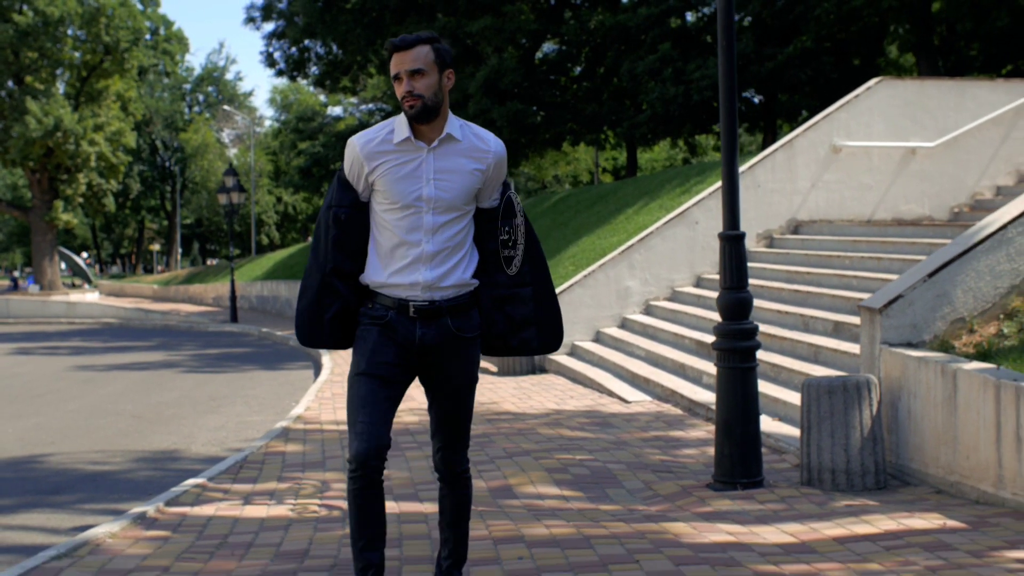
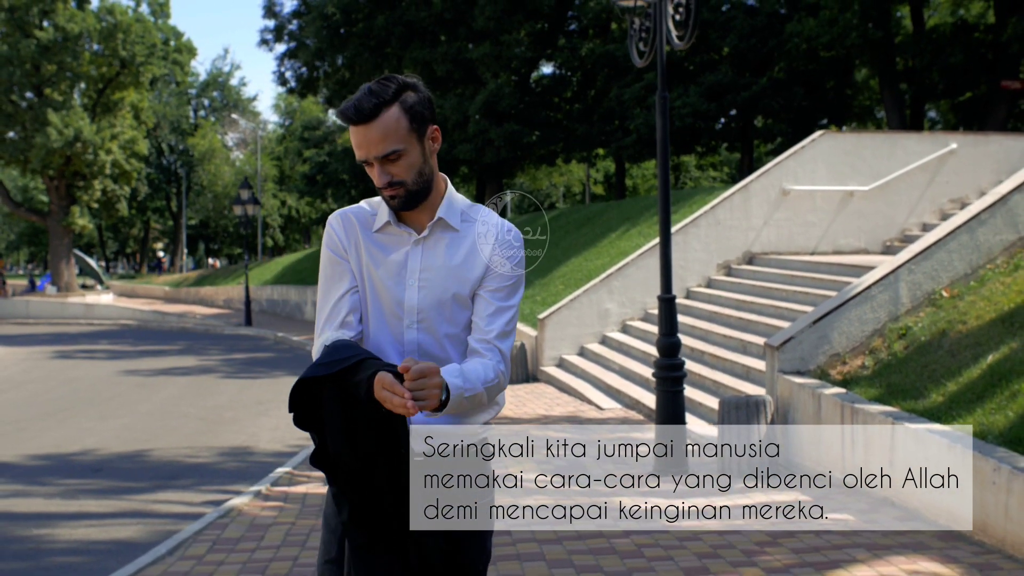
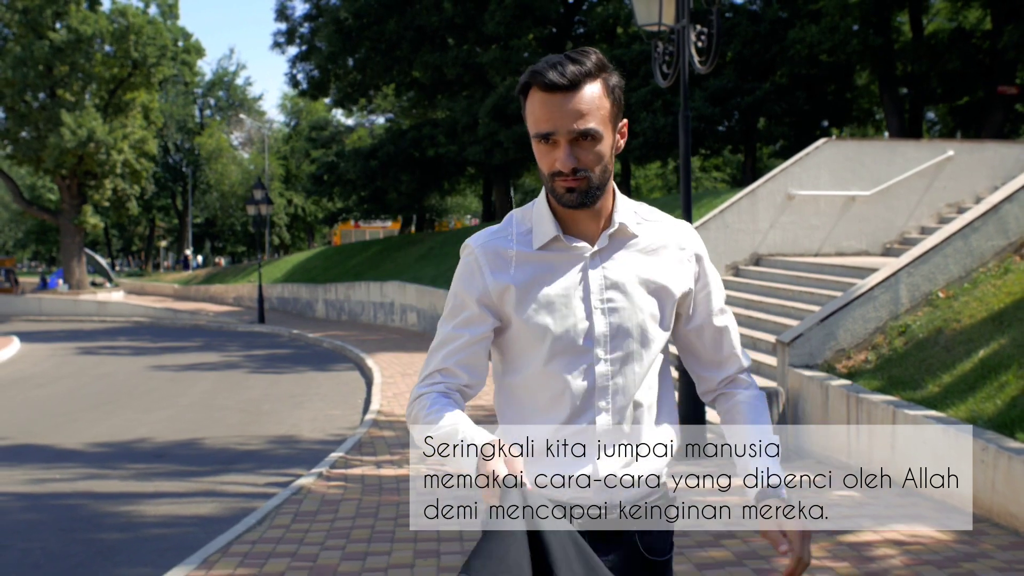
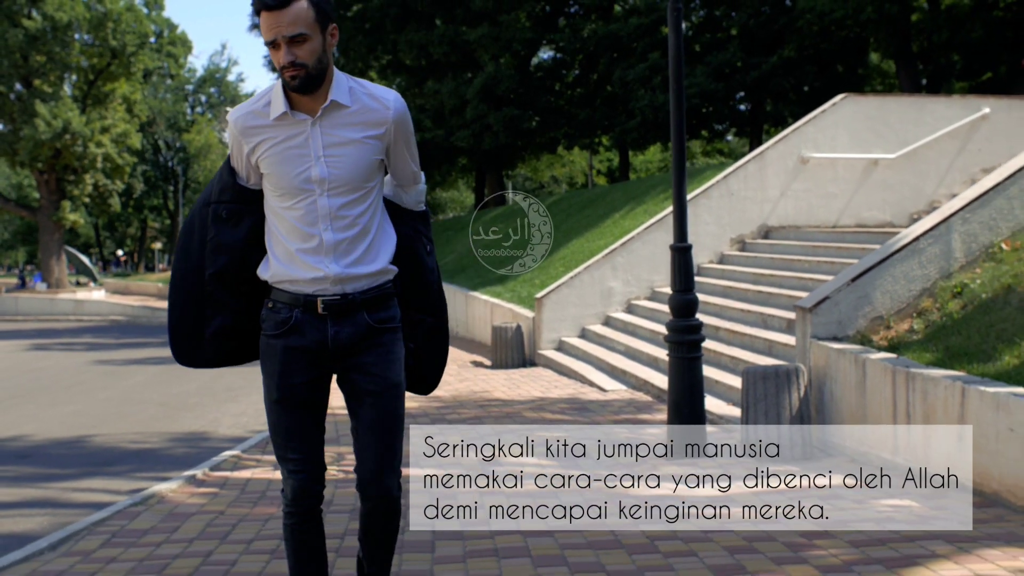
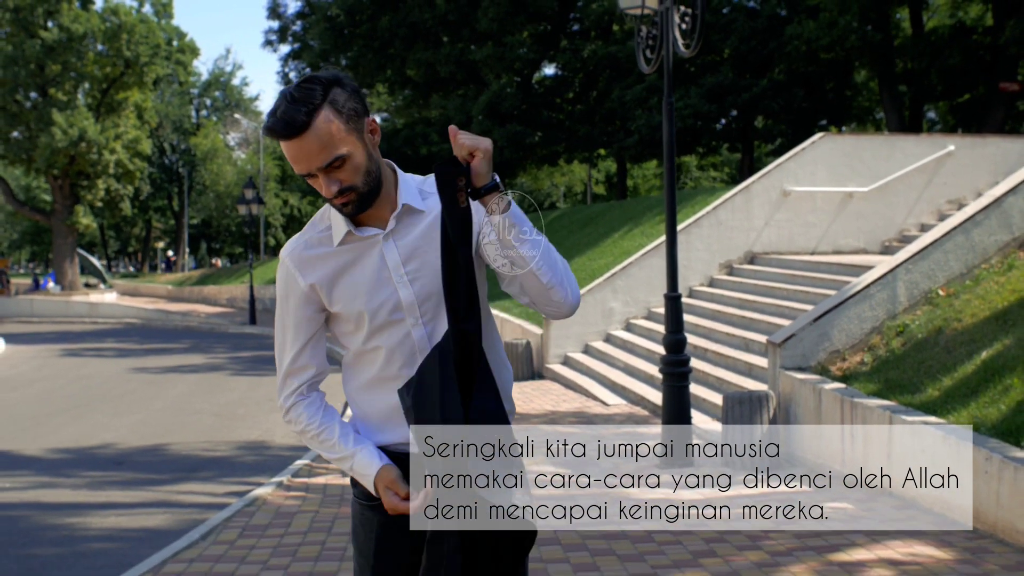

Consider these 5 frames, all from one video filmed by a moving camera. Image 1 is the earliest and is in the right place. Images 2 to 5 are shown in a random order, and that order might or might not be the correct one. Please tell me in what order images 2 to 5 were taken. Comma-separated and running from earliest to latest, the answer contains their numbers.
4, 2, 5, 3
